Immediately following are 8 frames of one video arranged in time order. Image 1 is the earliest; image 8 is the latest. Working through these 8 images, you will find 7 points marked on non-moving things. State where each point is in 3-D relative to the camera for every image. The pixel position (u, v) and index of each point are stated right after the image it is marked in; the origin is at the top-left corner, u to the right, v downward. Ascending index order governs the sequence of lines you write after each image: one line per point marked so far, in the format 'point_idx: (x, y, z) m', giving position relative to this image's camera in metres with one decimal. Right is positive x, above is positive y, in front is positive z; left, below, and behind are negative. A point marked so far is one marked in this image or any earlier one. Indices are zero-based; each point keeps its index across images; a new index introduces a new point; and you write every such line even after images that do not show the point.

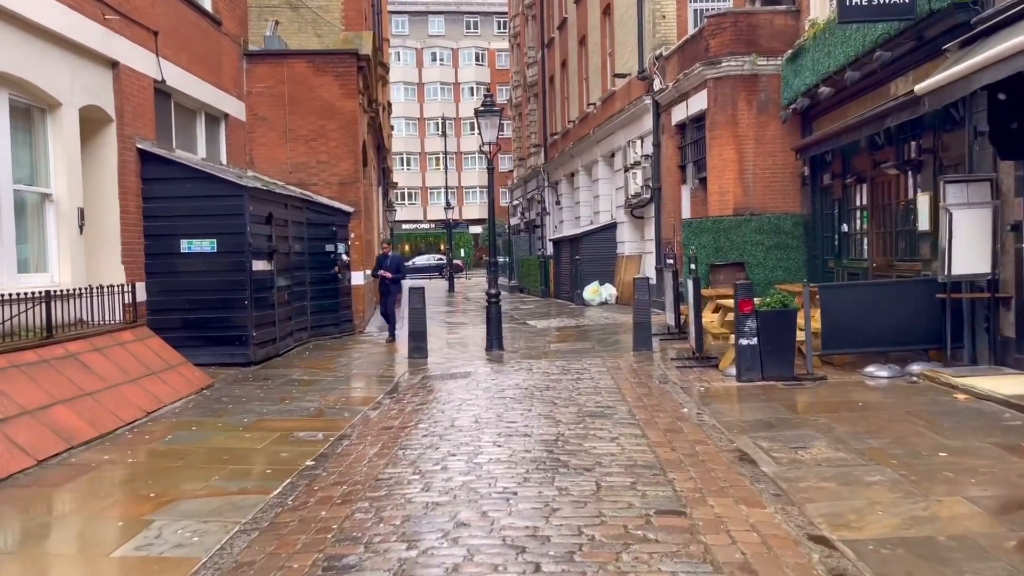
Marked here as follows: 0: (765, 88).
0: (+4.9, +3.9, +16.3) m
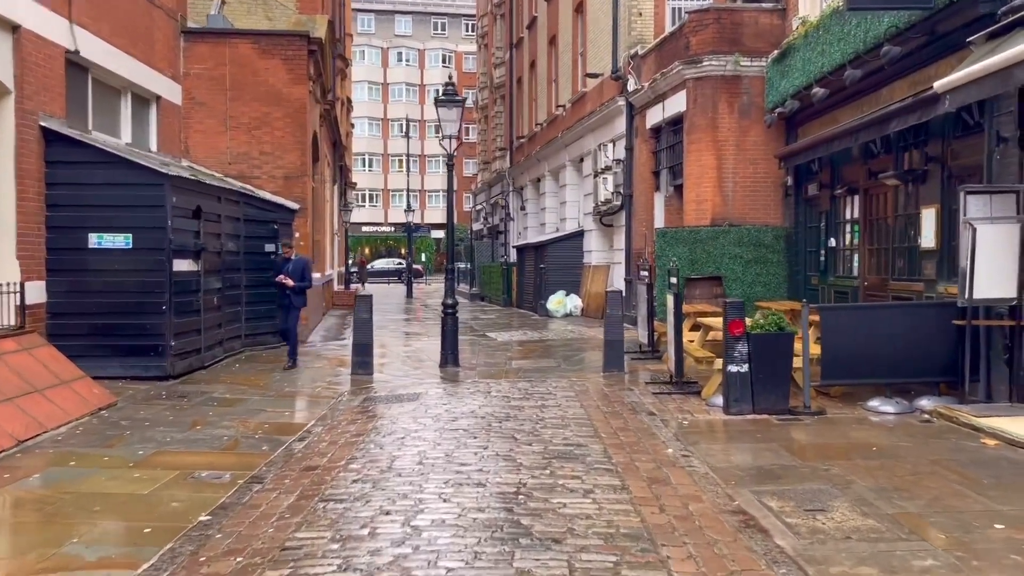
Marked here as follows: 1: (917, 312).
0: (+4.3, +3.6, +15.2) m
1: (+4.1, -0.2, +8.4) m
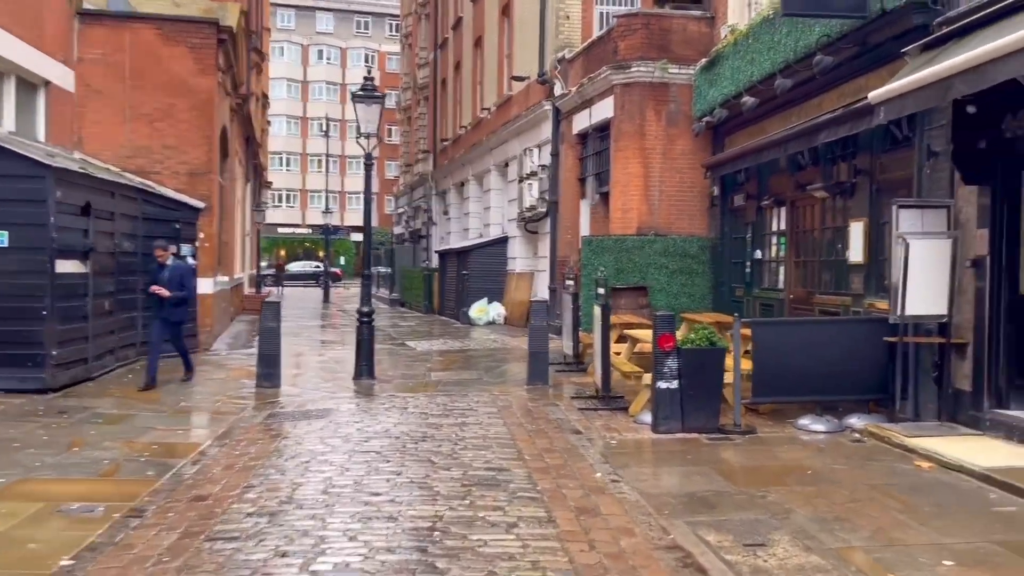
0: (+2.9, +3.4, +15.0) m
1: (+3.3, -0.4, +8.2) m
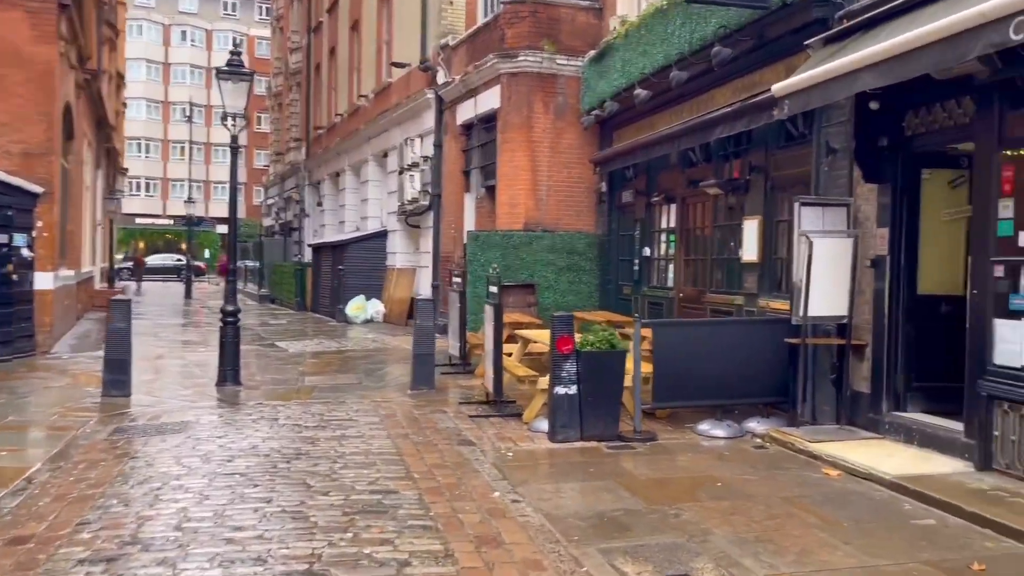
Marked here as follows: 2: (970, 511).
0: (+0.9, +3.4, +14.6) m
1: (+2.2, -0.4, +7.9) m
2: (+2.8, -1.4, +5.2) m
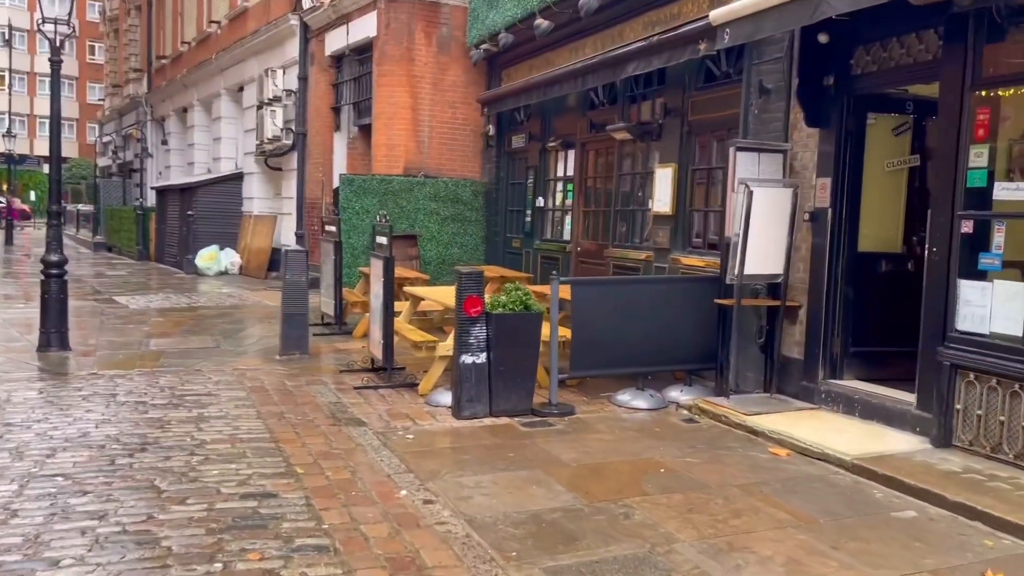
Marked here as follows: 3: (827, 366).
0: (-1.0, +4.2, +13.2) m
1: (+1.4, 0.0, +7.1) m
2: (+2.4, -1.2, +4.6) m
3: (+2.5, -0.6, +6.7) m
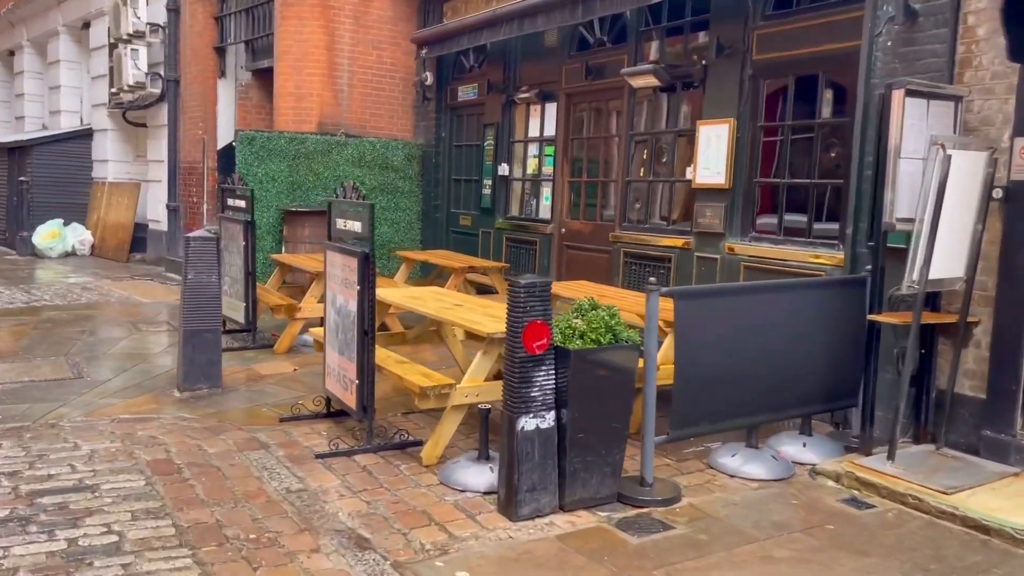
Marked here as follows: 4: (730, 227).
0: (-1.7, +4.3, +10.4) m
1: (+1.7, -0.1, +4.9) m
2: (+3.1, -1.3, +2.6) m
3: (+2.9, -0.7, +4.7) m
4: (+1.7, +0.5, +6.6) m
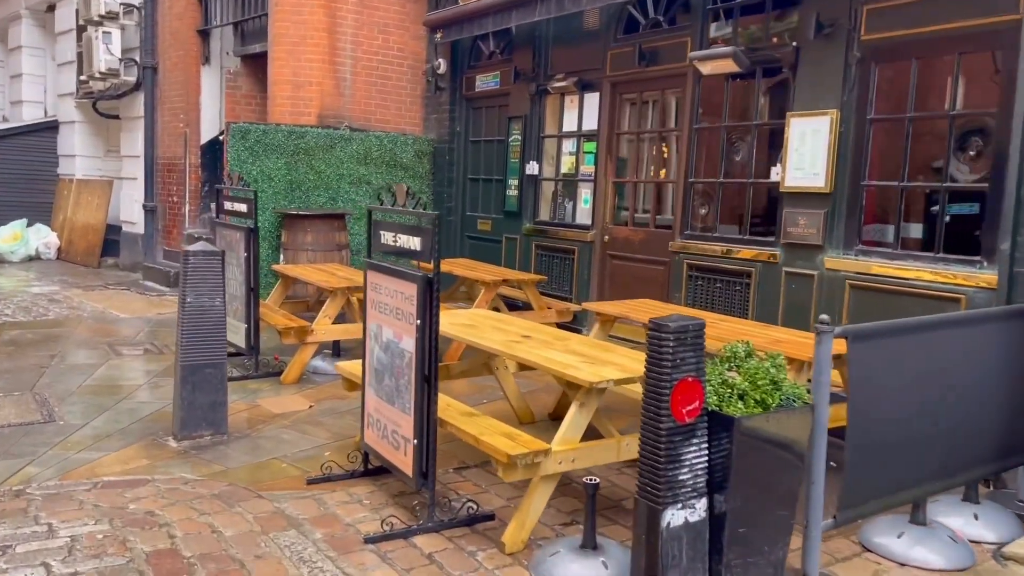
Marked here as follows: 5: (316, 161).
0: (-1.4, +4.2, +9.2) m
1: (+2.2, -0.2, +3.9) m
2: (+3.7, -1.5, +1.7) m
3: (+3.3, -0.8, +3.8) m
4: (+2.1, +0.3, +5.6) m
5: (-2.1, +1.3, +8.9) m
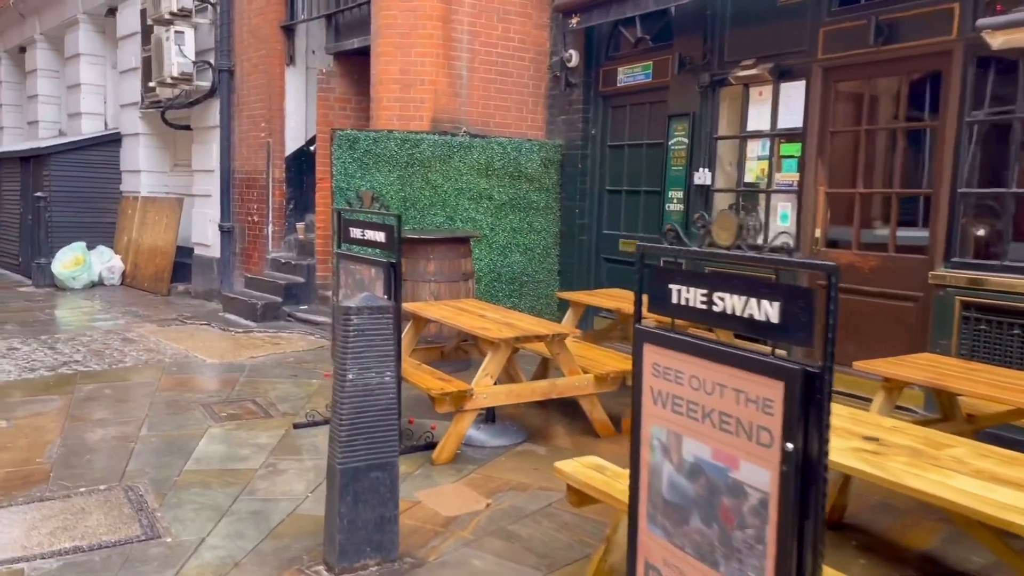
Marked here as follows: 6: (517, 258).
0: (0.0, +3.9, +7.7) m
1: (+3.4, -0.5, +2.2) m
2: (+4.8, -1.7, -0.1) m
3: (+4.5, -1.1, +2.0) m
4: (+3.4, +0.1, +3.9) m
5: (-0.6, +1.0, +7.4) m
6: (+0.1, +0.3, +8.0) m
